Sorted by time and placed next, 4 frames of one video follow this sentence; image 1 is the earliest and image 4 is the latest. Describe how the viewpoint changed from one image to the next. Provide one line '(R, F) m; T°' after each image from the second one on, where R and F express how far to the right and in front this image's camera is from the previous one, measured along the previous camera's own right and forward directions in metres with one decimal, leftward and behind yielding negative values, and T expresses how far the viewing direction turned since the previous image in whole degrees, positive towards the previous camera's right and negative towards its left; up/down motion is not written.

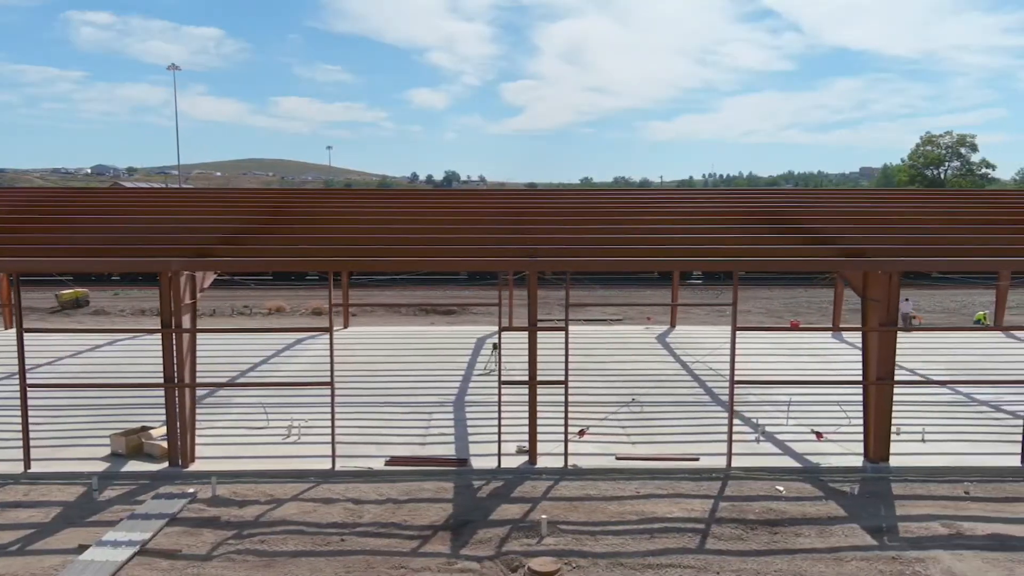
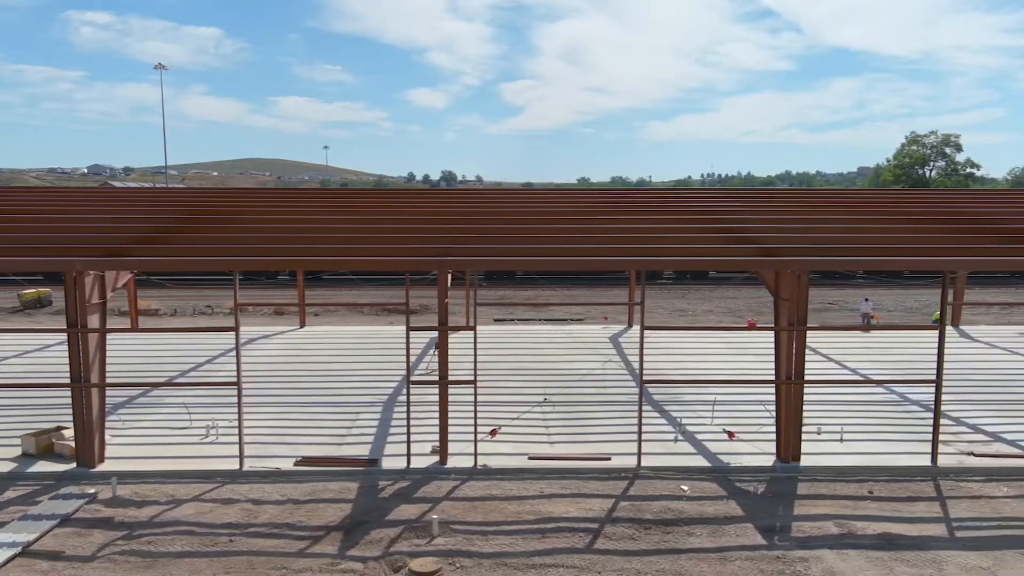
(+0.8, 0.0) m; 0°
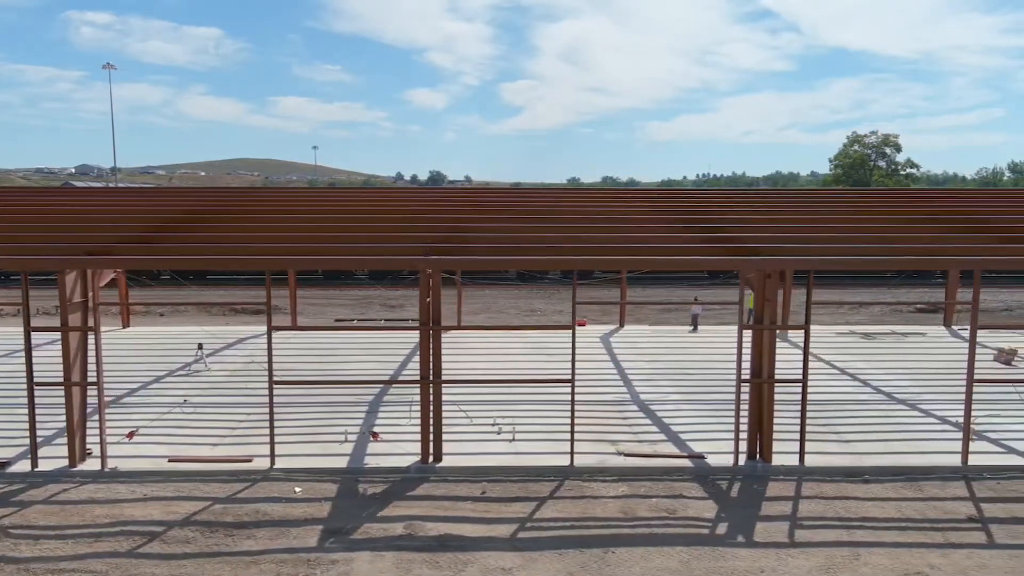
(+3.2, 0.0) m; +1°
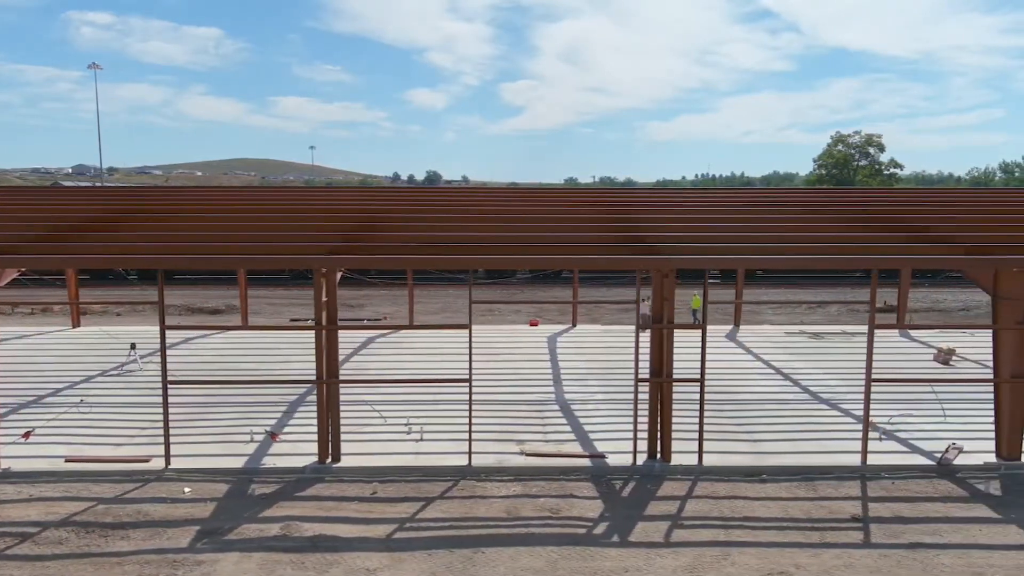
(+0.9, 0.0) m; 0°
